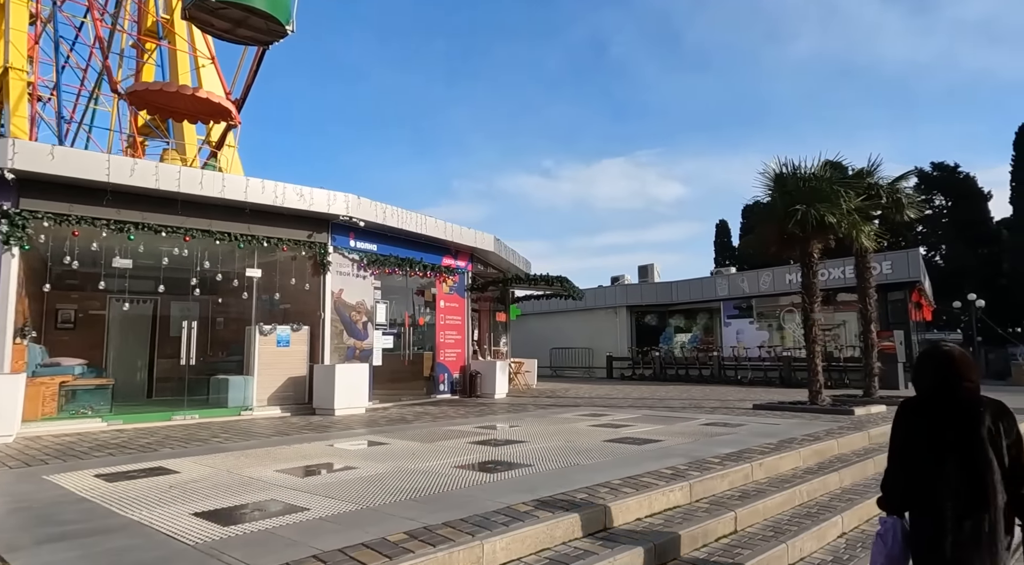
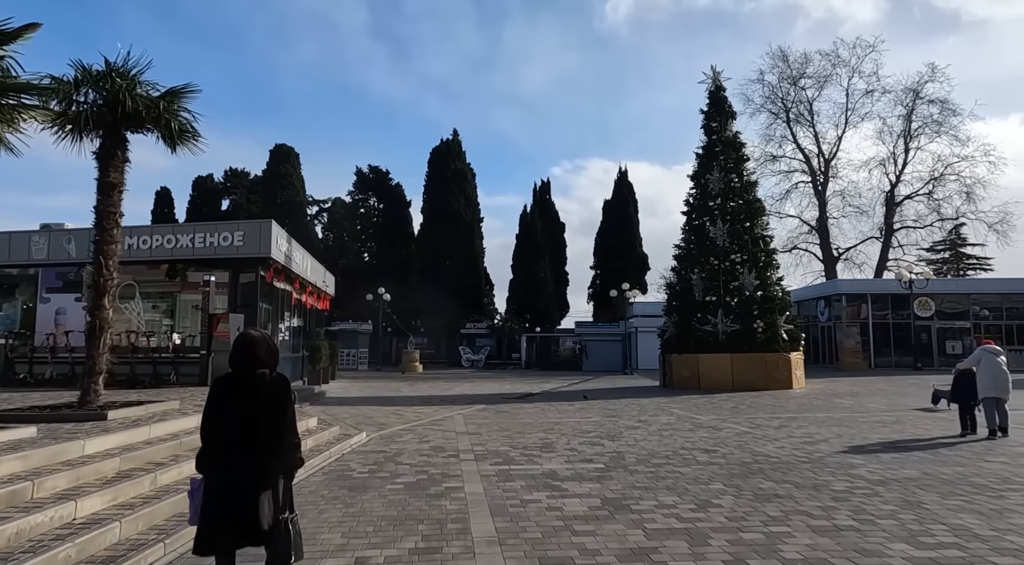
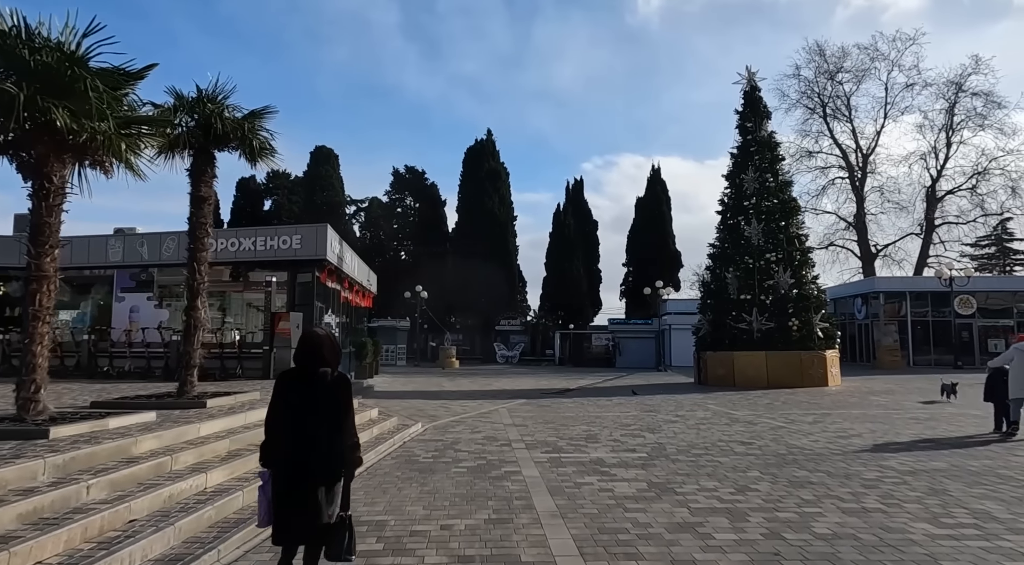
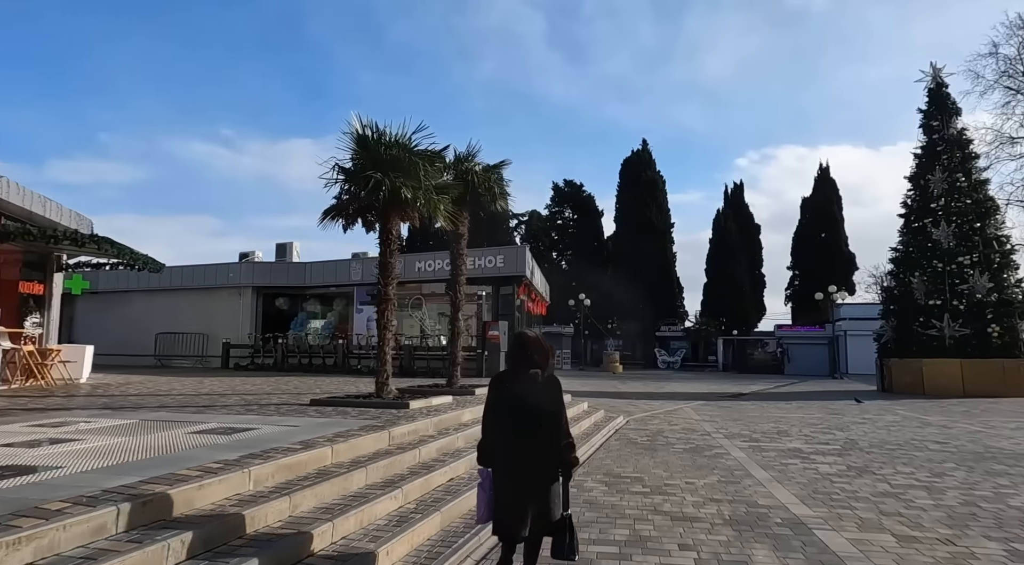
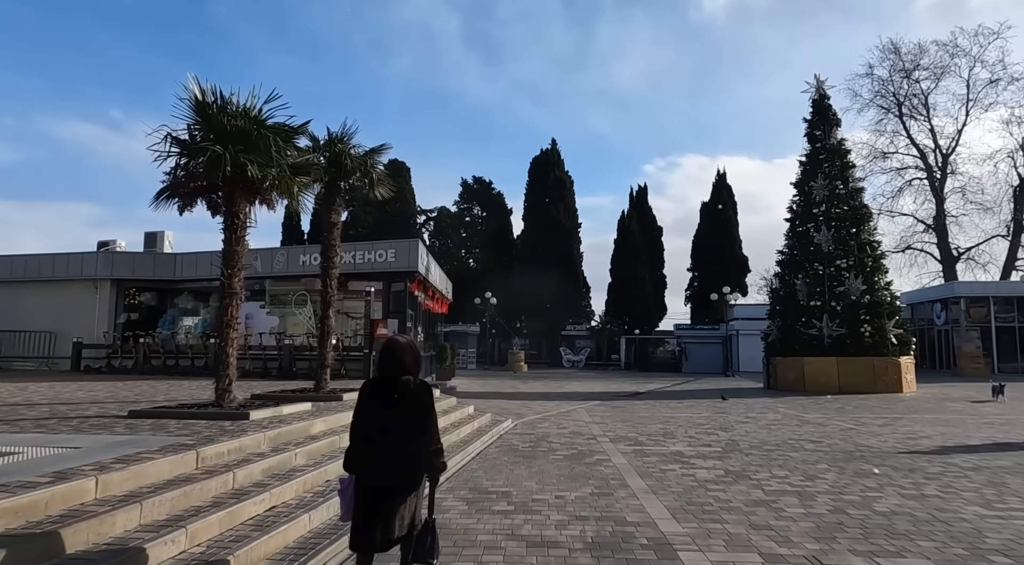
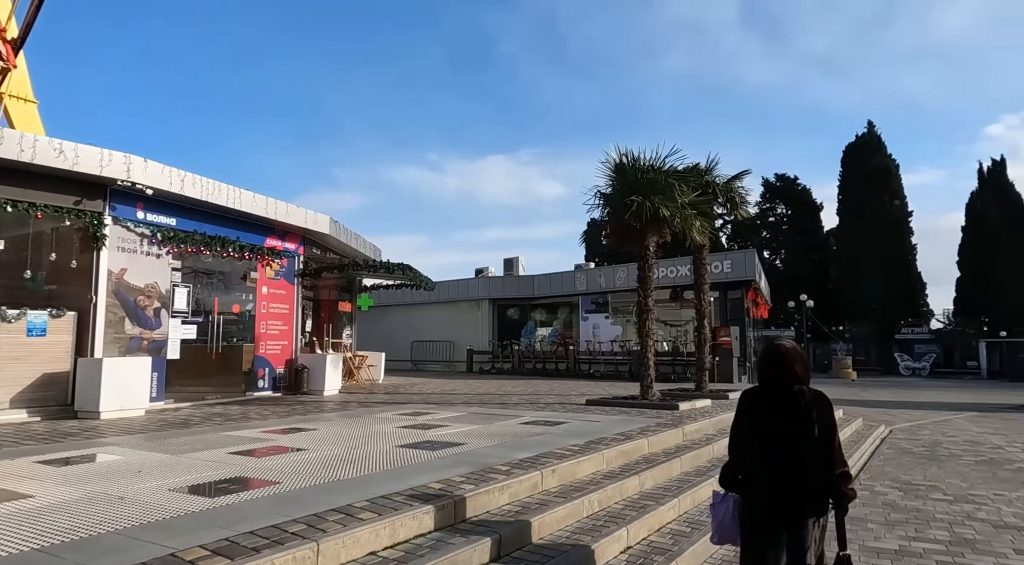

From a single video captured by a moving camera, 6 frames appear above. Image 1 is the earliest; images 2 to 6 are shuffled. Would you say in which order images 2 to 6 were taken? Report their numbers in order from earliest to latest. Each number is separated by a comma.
6, 4, 5, 3, 2
